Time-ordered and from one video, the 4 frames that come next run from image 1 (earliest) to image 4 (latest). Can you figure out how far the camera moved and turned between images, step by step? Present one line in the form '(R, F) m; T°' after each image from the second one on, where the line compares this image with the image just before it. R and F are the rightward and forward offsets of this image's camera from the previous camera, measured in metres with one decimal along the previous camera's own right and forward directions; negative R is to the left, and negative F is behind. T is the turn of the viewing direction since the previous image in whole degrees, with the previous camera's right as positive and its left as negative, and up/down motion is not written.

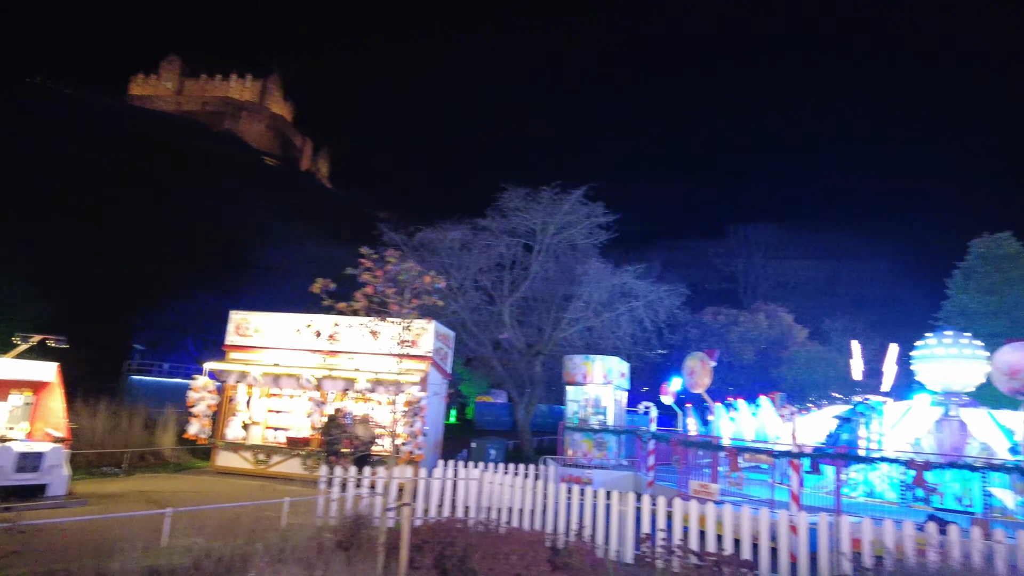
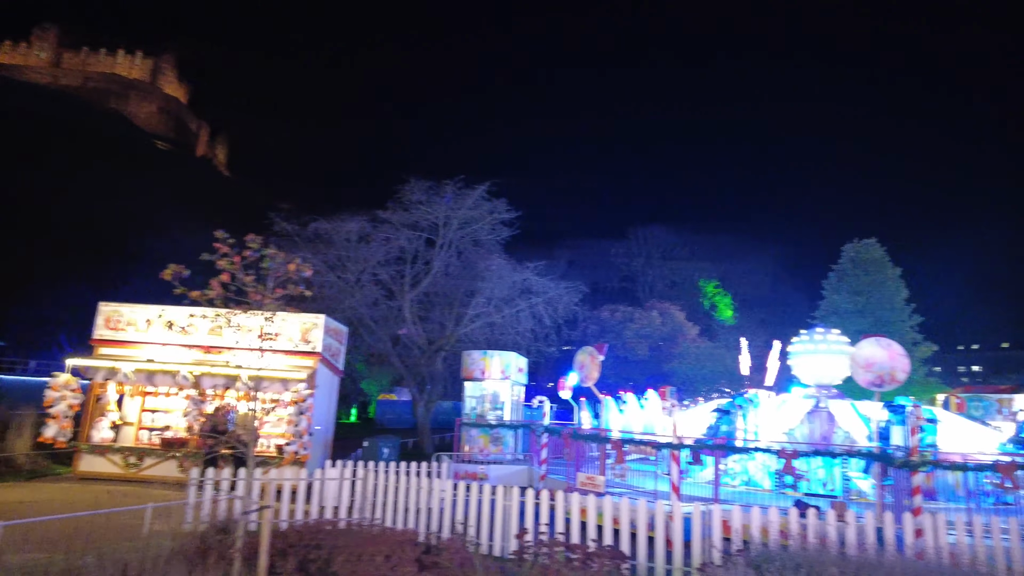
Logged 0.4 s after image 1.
(+0.3, +0.1) m; +8°
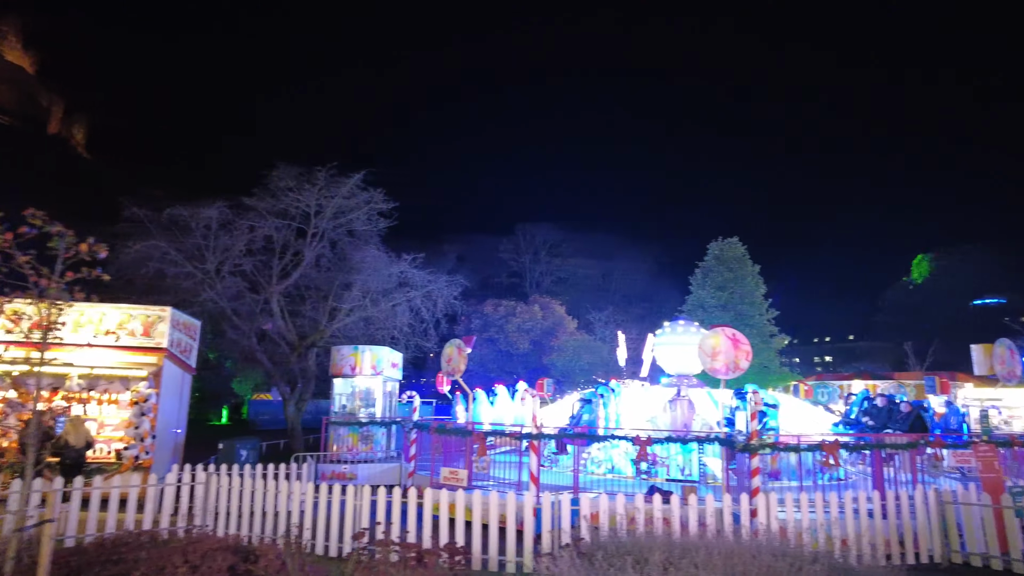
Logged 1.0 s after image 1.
(+0.5, +0.2) m; +10°
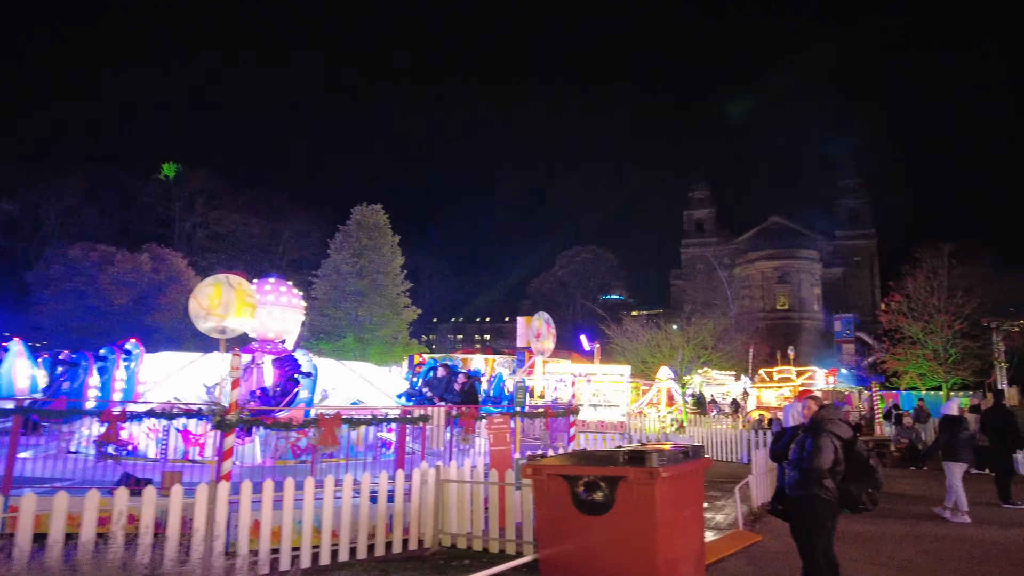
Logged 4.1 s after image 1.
(+2.7, +1.4) m; +27°
